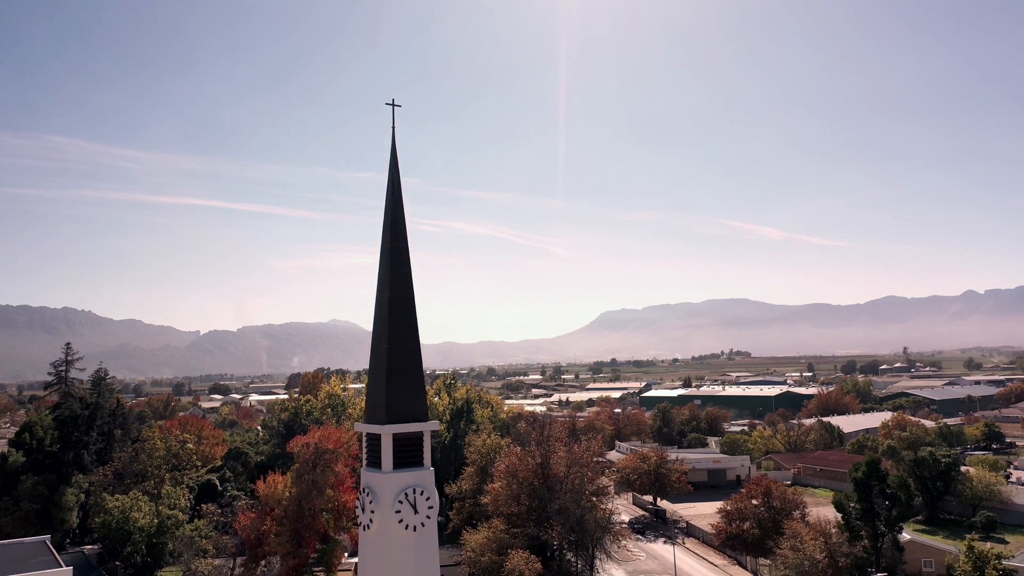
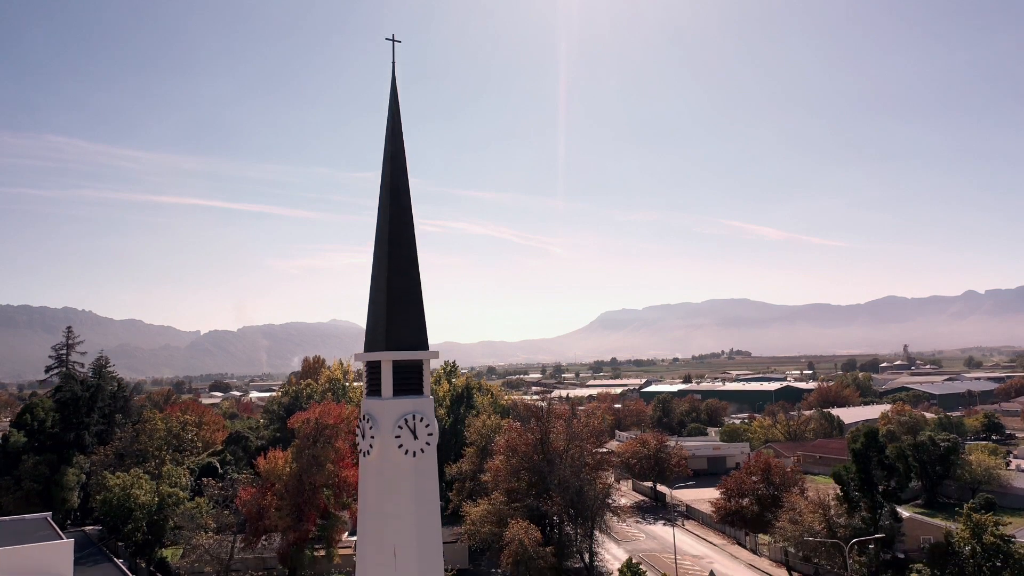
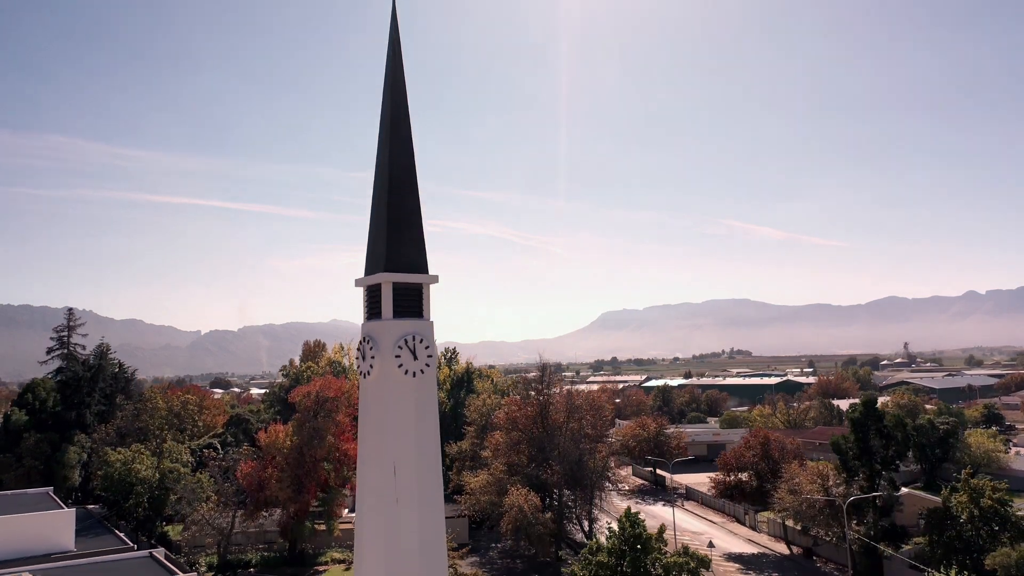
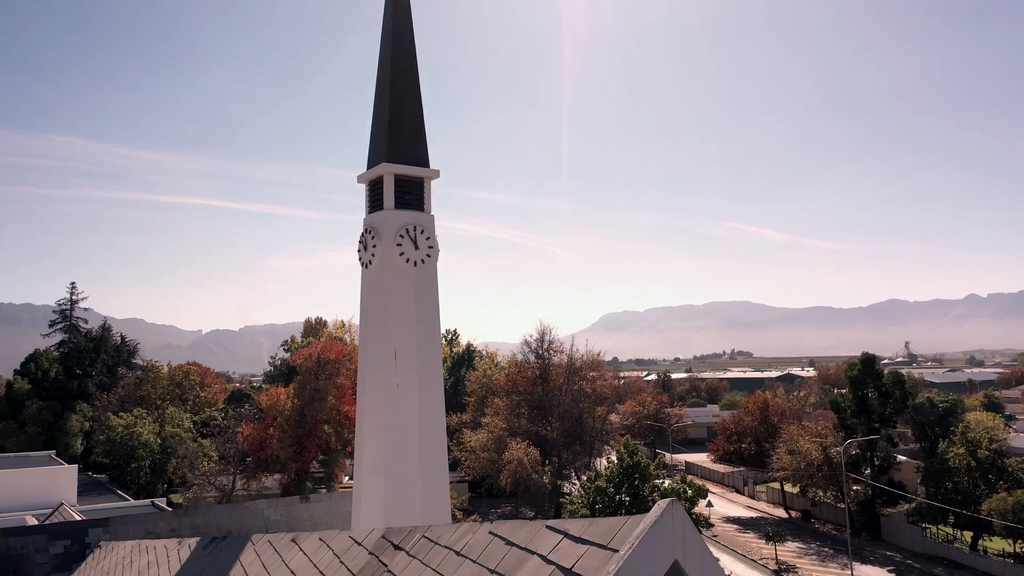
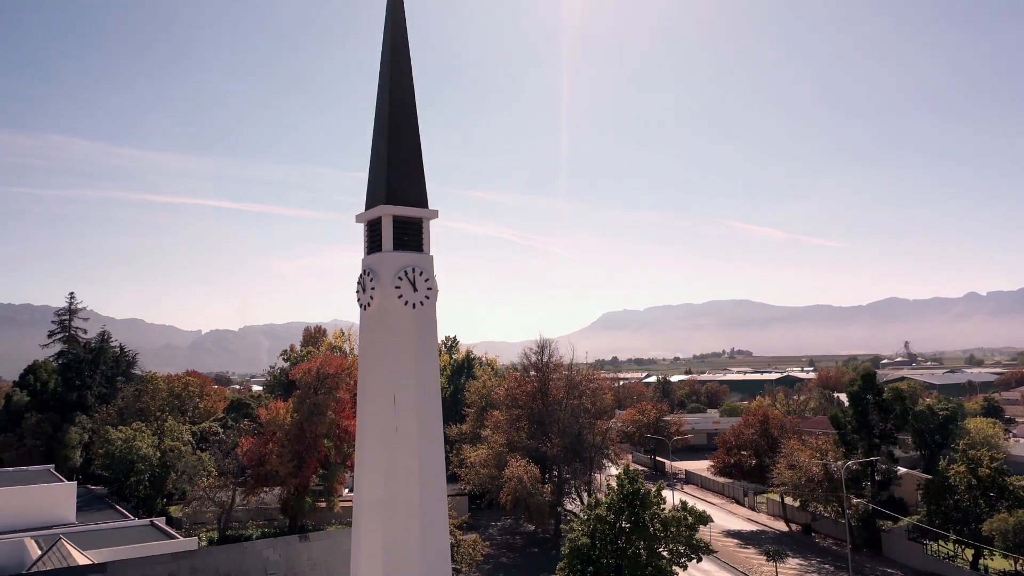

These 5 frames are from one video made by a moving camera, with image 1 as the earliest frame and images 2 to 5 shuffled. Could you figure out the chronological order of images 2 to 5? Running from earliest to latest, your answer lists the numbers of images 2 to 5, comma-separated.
2, 3, 5, 4
